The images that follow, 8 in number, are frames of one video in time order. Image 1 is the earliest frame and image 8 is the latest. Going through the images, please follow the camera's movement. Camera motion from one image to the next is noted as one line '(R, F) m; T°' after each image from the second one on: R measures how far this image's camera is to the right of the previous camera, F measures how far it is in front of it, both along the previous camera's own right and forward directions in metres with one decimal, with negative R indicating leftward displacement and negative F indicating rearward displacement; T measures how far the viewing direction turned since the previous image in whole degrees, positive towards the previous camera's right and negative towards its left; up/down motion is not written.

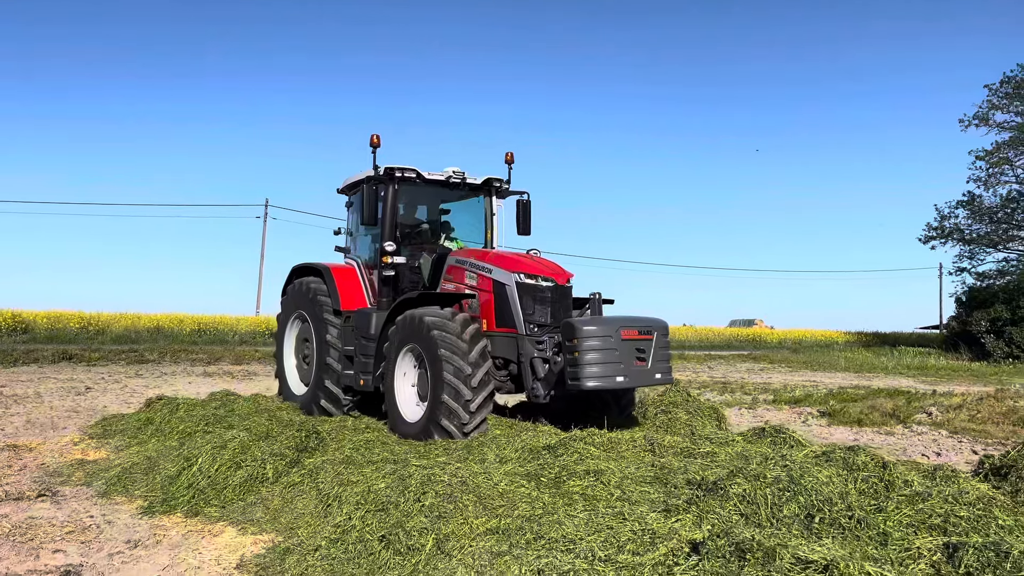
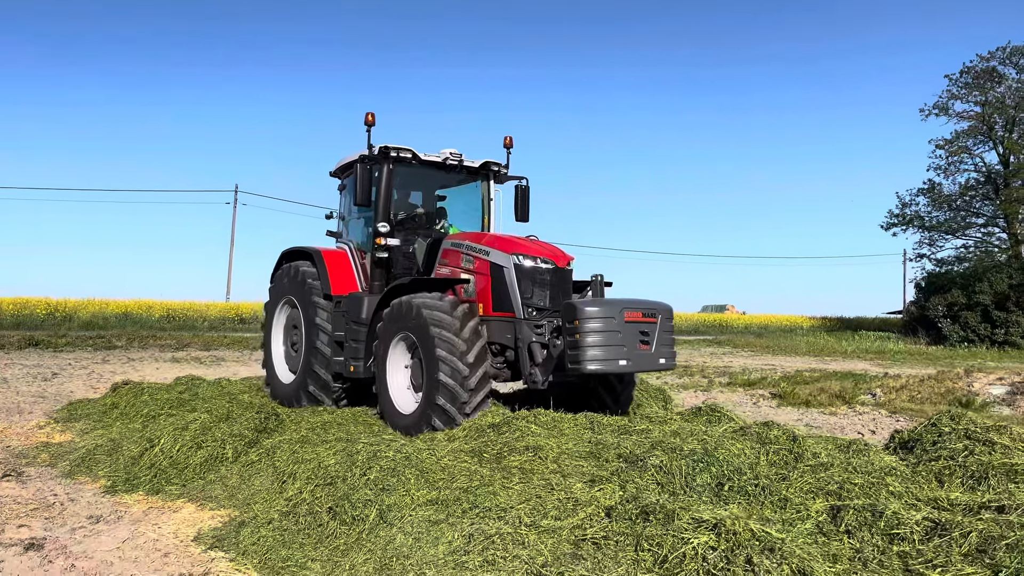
(+0.2, -0.2) m; +2°
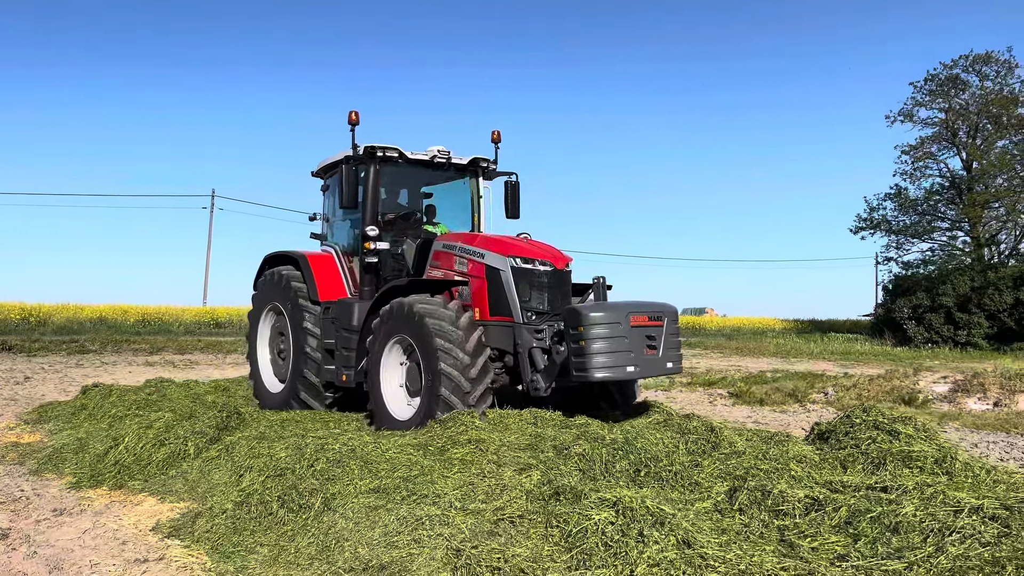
(+0.2, -0.3) m; +1°
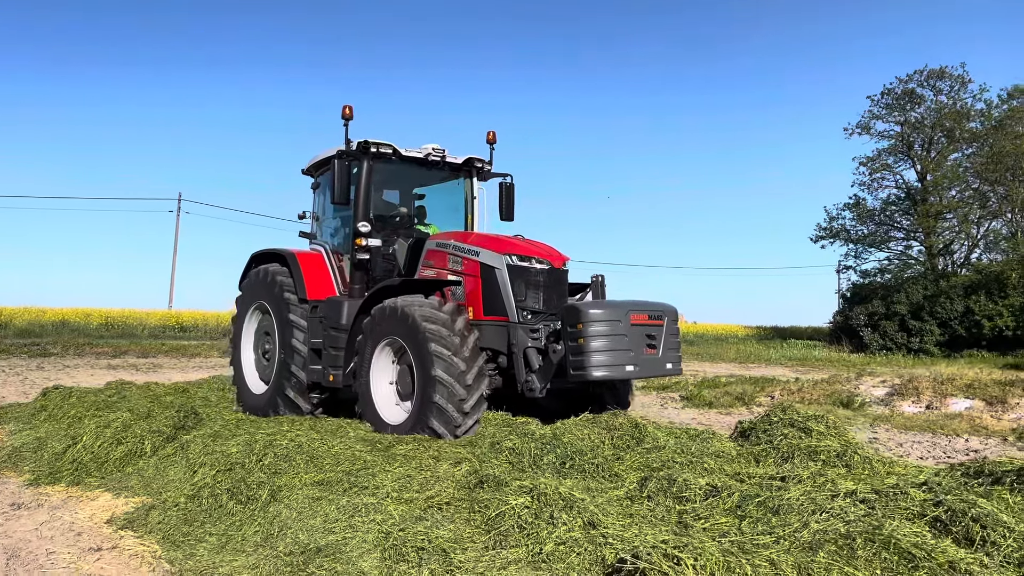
(+0.2, -0.3) m; +2°
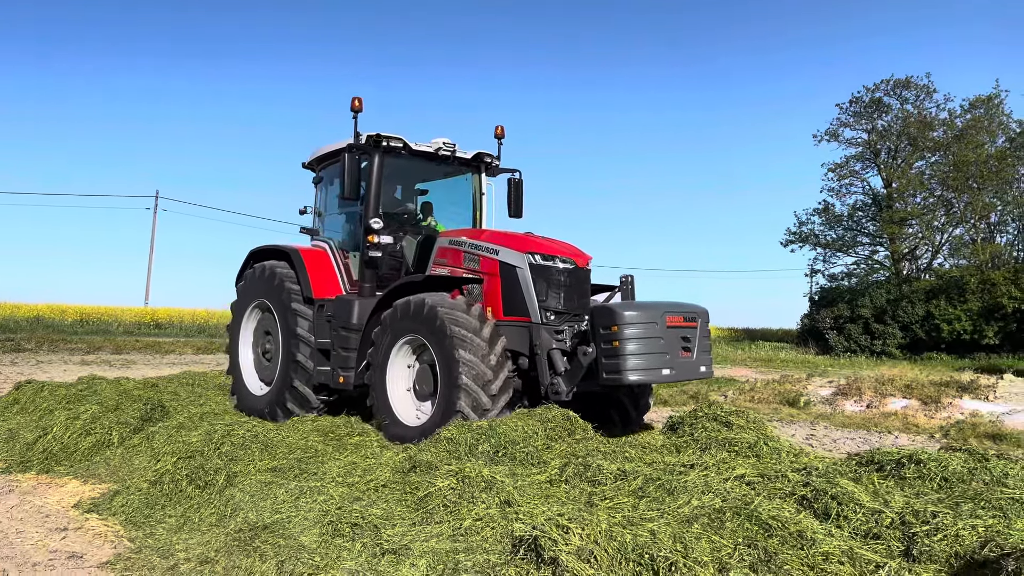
(+0.2, -0.3) m; +1°
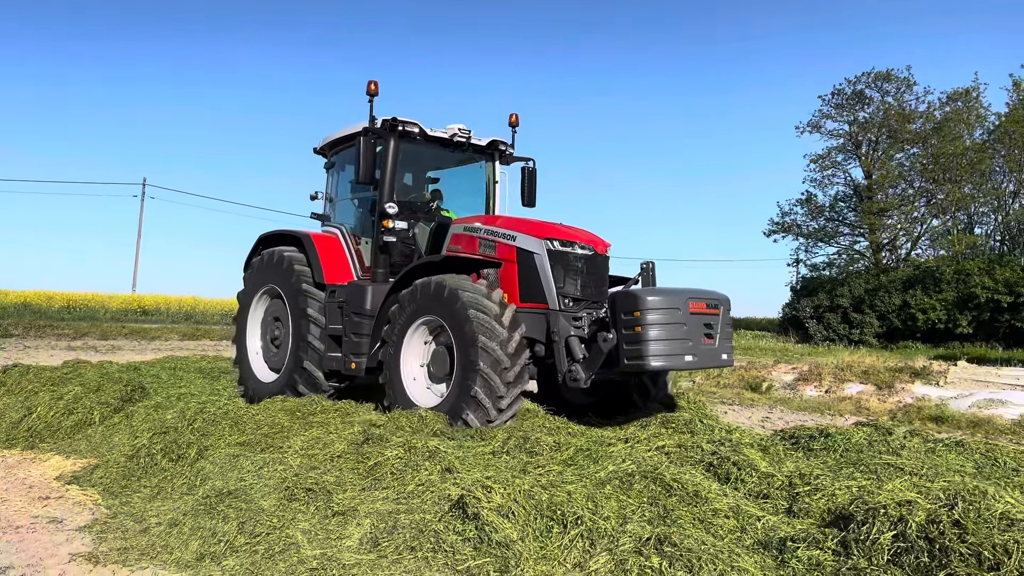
(+0.3, -0.3) m; +1°
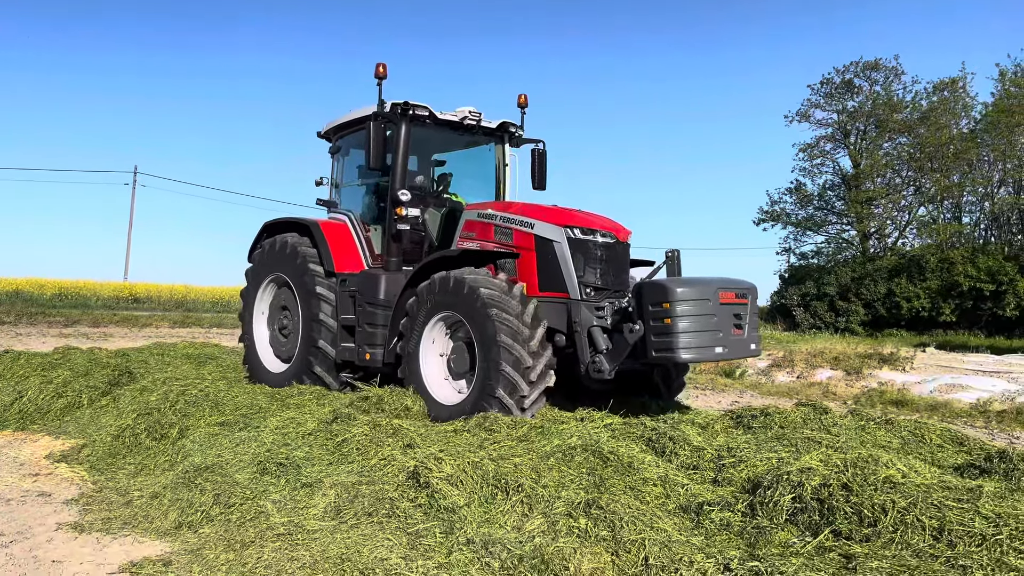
(+0.2, -0.2) m; 0°
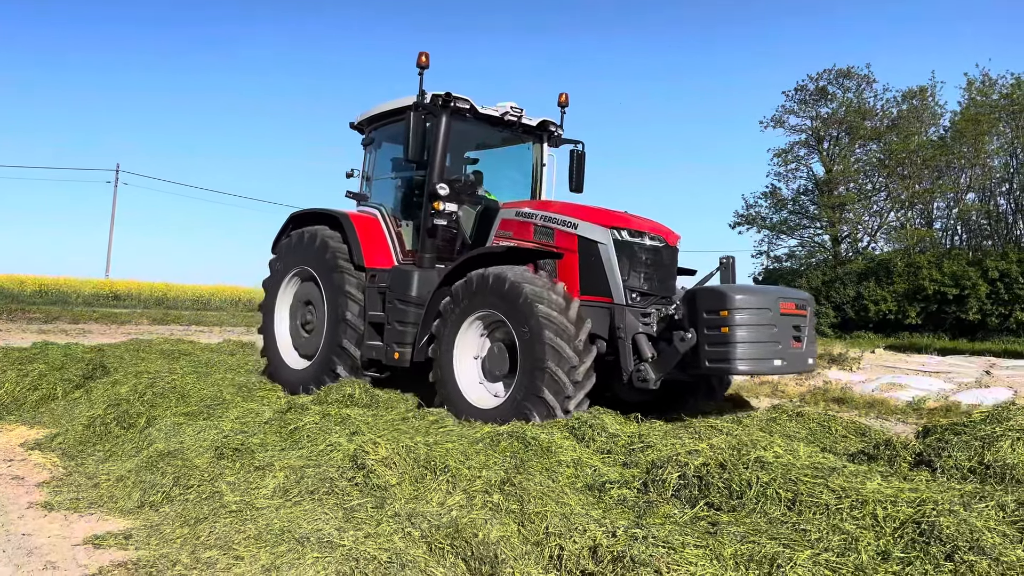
(+0.3, -0.3) m; +1°
